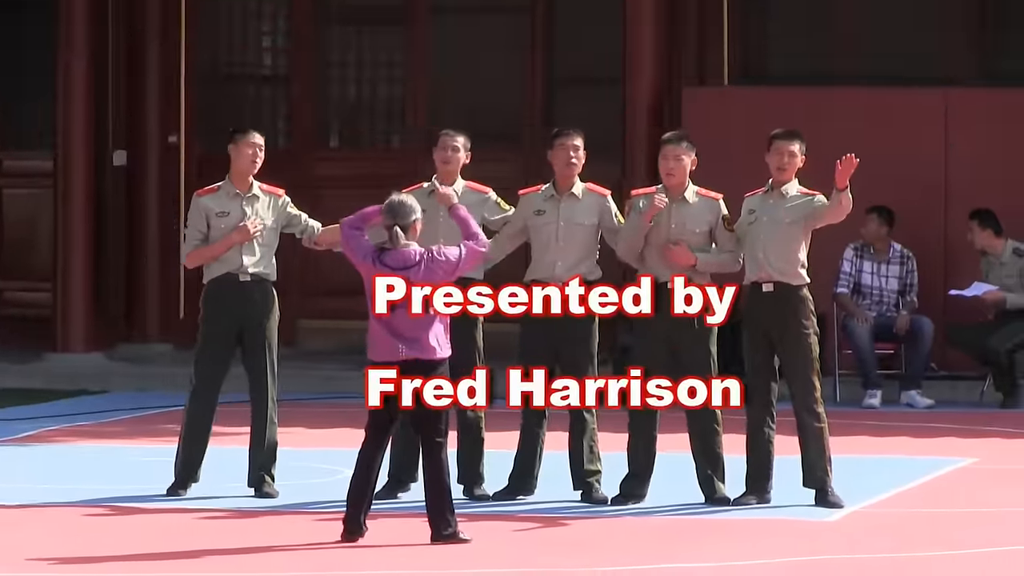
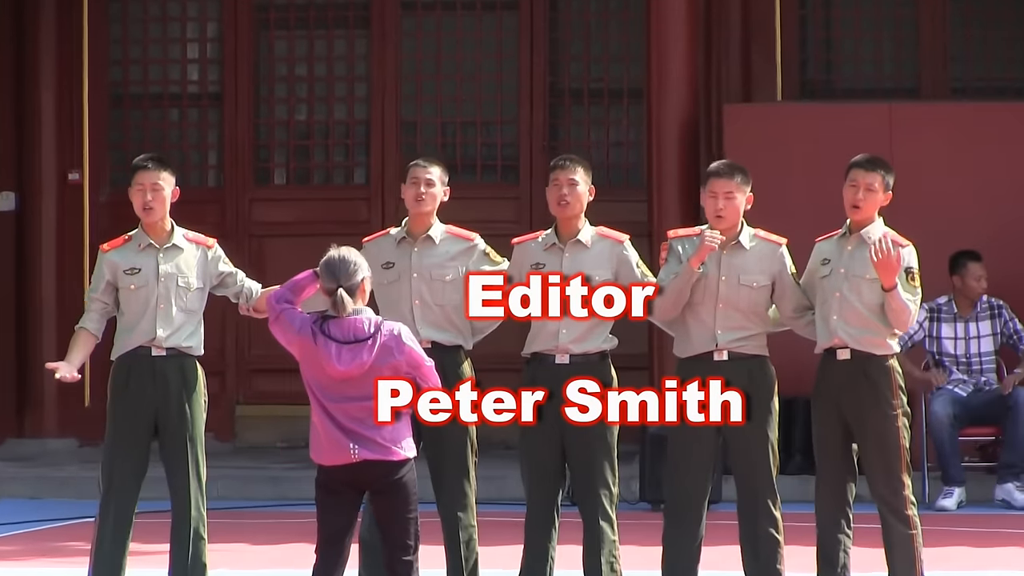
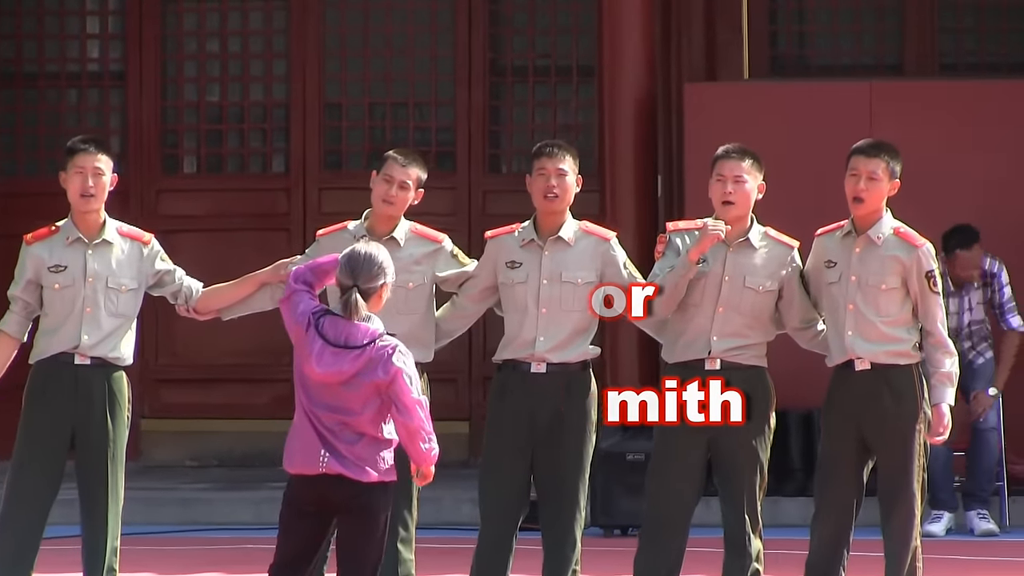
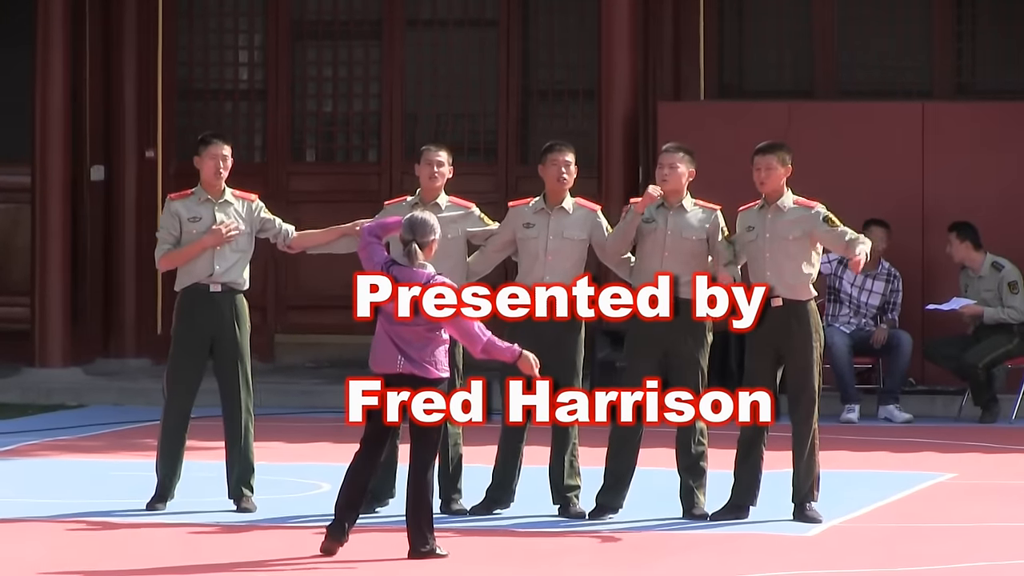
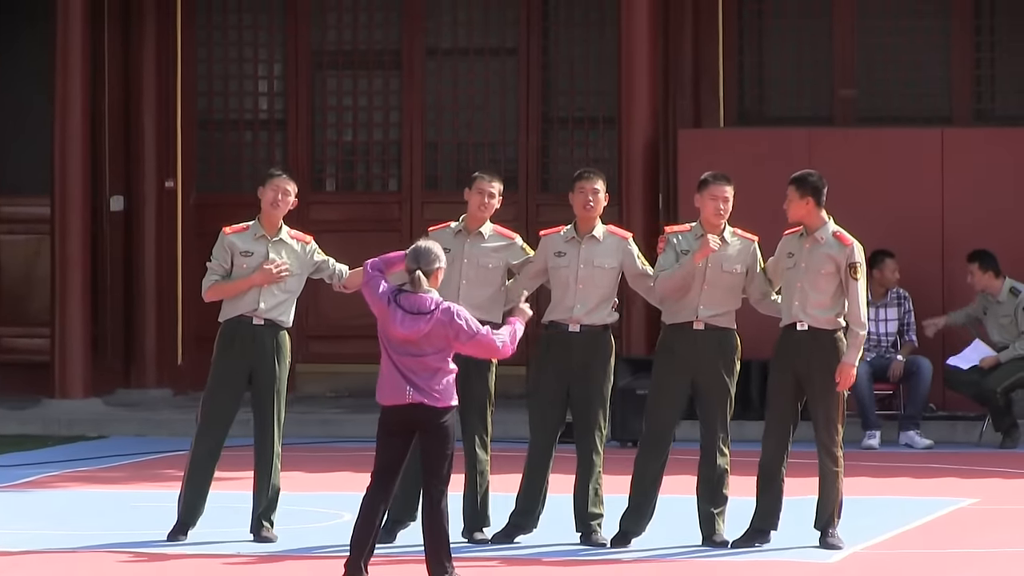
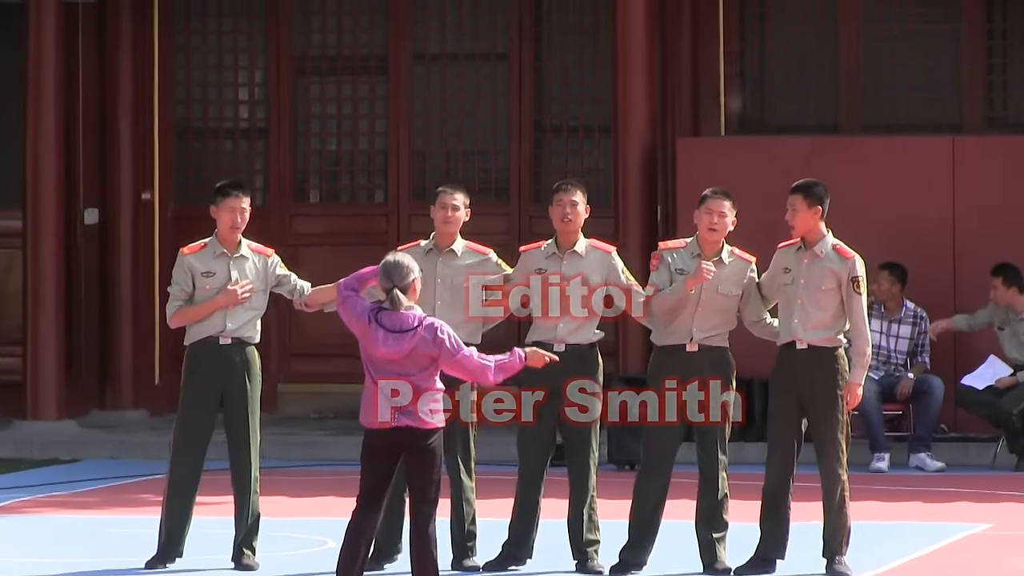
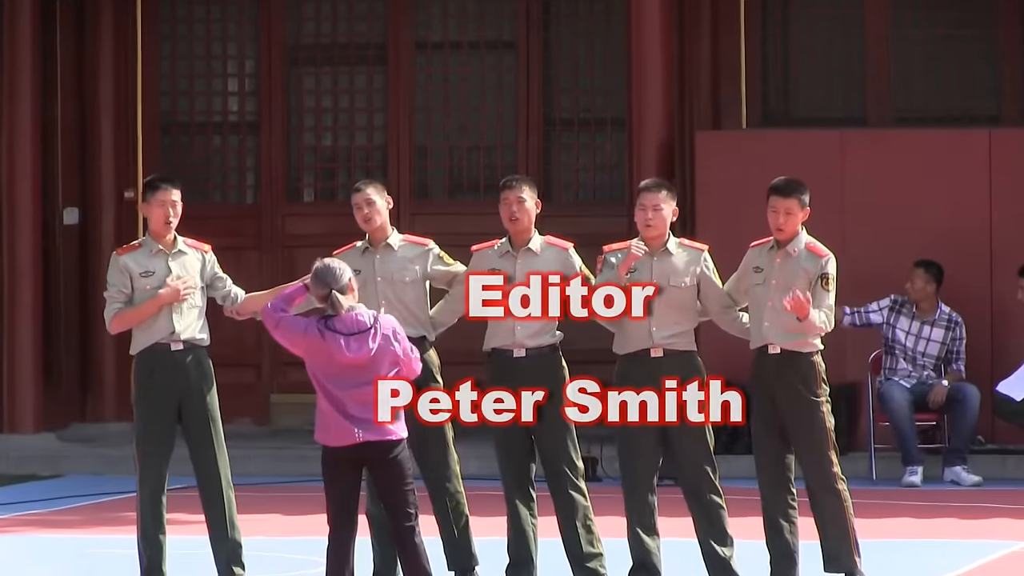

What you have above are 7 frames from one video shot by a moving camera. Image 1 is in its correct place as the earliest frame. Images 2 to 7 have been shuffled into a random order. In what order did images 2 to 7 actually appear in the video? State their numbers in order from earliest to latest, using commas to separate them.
4, 5, 6, 7, 2, 3
